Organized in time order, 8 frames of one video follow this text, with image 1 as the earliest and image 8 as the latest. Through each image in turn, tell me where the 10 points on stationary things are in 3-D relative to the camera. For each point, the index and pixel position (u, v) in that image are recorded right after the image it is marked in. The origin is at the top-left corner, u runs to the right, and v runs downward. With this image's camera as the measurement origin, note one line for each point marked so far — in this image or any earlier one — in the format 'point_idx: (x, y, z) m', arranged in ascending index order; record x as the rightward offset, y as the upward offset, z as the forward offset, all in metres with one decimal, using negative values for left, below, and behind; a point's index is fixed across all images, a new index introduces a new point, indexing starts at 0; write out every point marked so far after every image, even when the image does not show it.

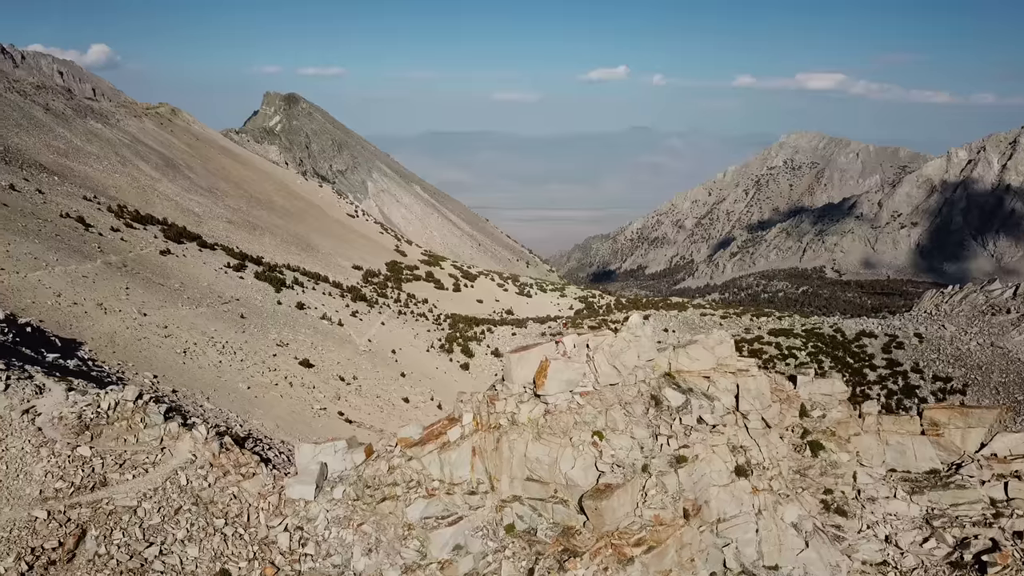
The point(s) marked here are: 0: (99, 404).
0: (-5.3, -1.4, +10.1) m
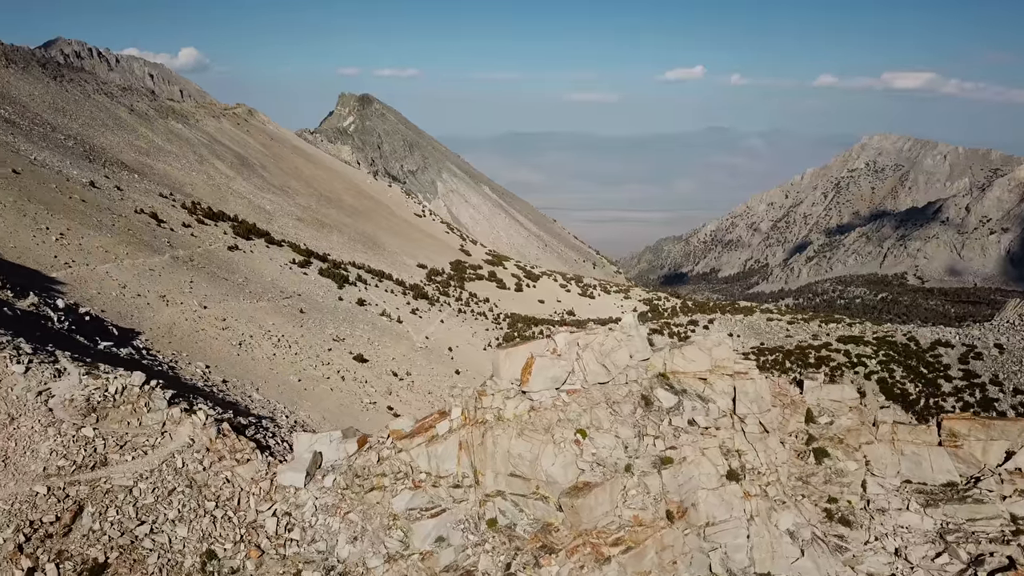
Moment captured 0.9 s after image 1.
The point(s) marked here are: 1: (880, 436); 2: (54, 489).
0: (-5.4, -1.3, +10.7) m
1: (+5.5, -2.2, +12.1) m
2: (-5.2, -2.2, +9.1) m
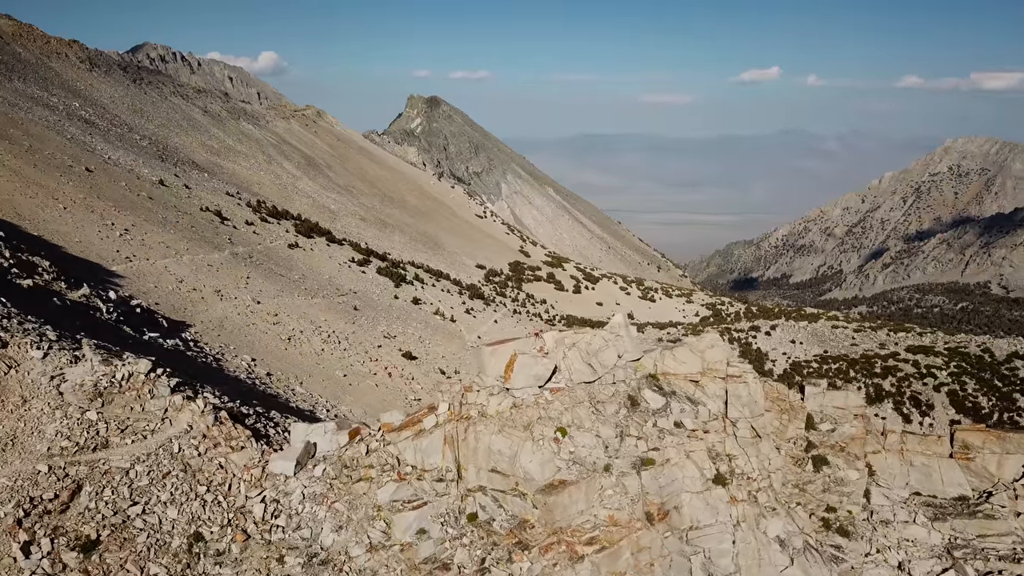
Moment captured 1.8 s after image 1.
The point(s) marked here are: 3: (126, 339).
0: (-5.5, -1.2, +11.2) m
1: (+5.4, -2.3, +11.7) m
2: (-5.4, -2.1, +9.6) m
3: (-8.5, -1.2, +18.3) m
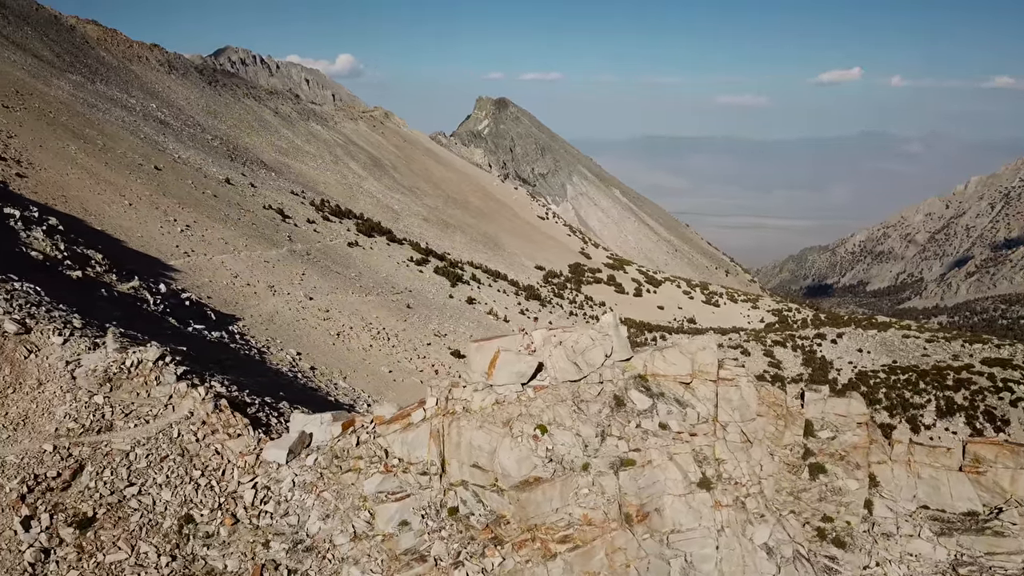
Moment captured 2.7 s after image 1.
0: (-5.6, -1.0, +11.7) m
1: (+5.3, -2.3, +11.3) m
2: (-5.6, -2.0, +10.2) m
3: (-8.0, -1.1, +19.0) m
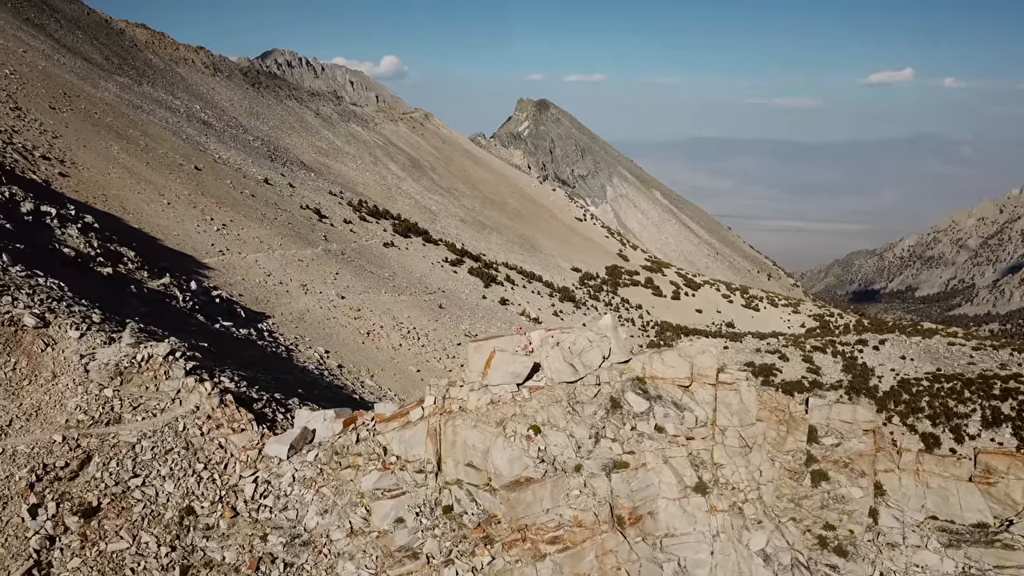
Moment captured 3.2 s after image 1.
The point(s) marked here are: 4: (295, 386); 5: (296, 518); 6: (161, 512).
0: (-5.6, -1.0, +12.0) m
1: (+5.3, -2.4, +11.1) m
2: (-5.7, -1.9, +10.5) m
3: (-7.6, -1.0, +19.4) m
4: (-4.3, -1.9, +16.4) m
5: (-2.7, -2.9, +10.2) m
6: (-4.3, -2.8, +10.0) m
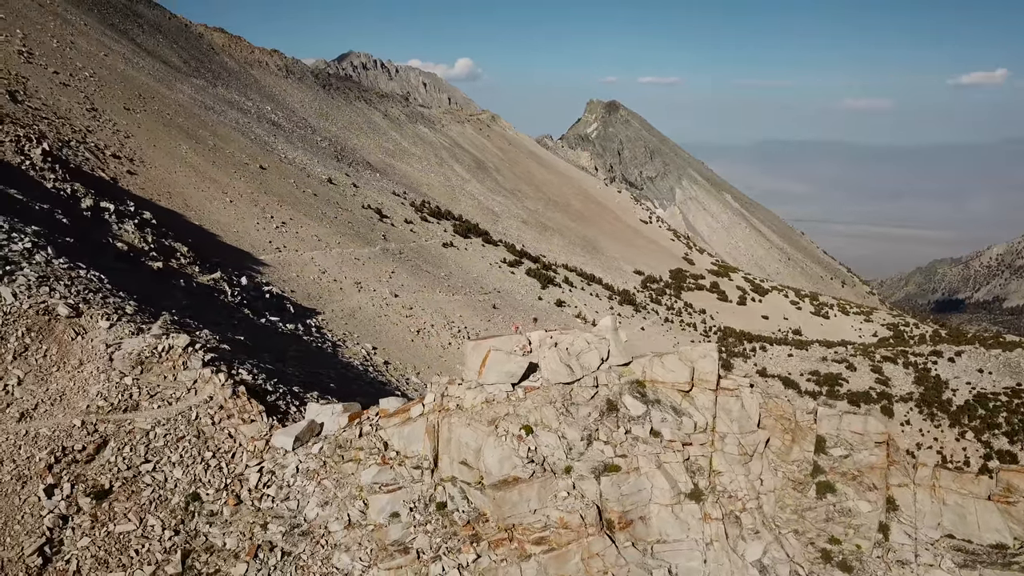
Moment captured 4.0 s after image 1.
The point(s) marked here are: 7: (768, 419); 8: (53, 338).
0: (-5.4, -0.9, +12.5) m
1: (+5.3, -2.5, +10.7) m
2: (-5.7, -1.8, +11.0) m
3: (-6.9, -0.9, +20.0) m
4: (-3.8, -1.9, +16.8) m
5: (-2.8, -2.8, +10.5) m
6: (-4.4, -2.7, +10.4) m
7: (+3.3, -1.7, +10.7) m
8: (-6.9, -0.7, +12.2) m
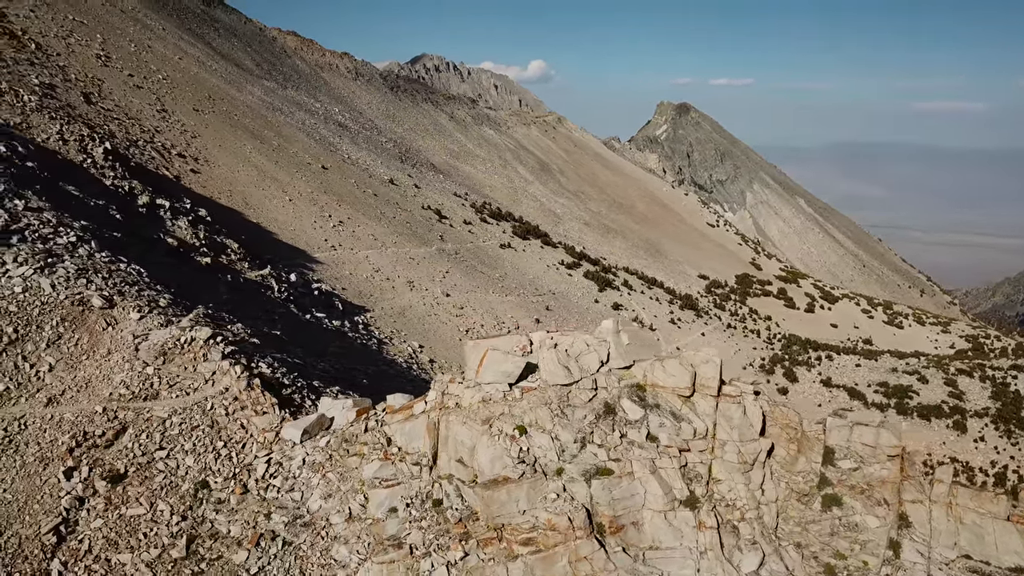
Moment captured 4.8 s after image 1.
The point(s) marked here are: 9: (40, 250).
0: (-5.2, -0.8, +12.9) m
1: (+5.3, -2.6, +10.2) m
2: (-5.7, -1.7, +11.4) m
3: (-6.0, -0.8, +20.6) m
4: (-3.3, -1.8, +17.1) m
5: (-2.8, -2.8, +10.7) m
6: (-4.4, -2.6, +10.8) m
7: (+3.3, -1.8, +10.4) m
8: (-6.7, -0.6, +12.8) m
9: (-8.1, +0.7, +14.0) m
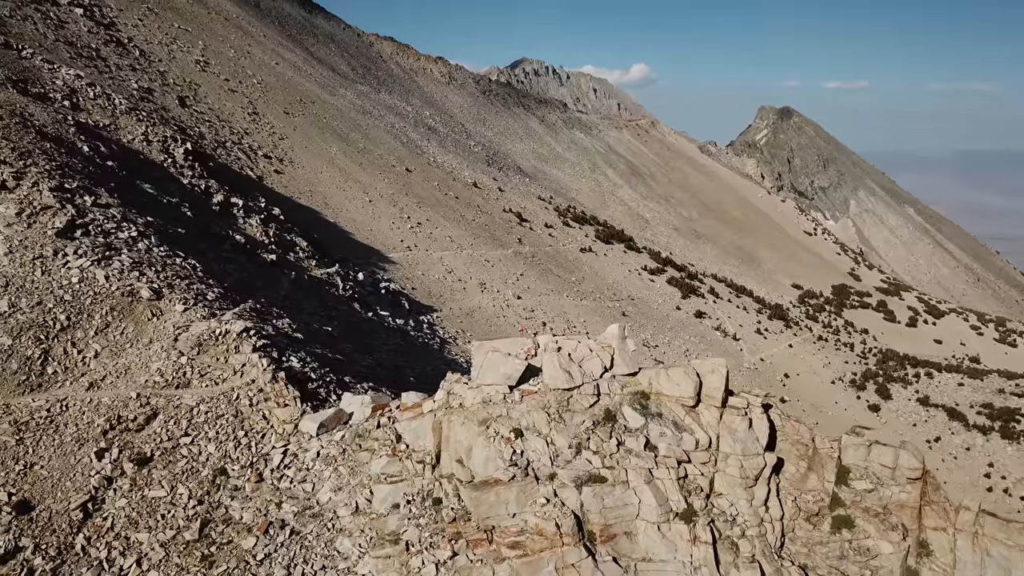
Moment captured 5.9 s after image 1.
0: (-4.8, -0.7, +13.5) m
1: (+5.3, -2.8, +9.6) m
2: (-5.5, -1.6, +12.0) m
3: (-4.8, -0.7, +21.2) m
4: (-2.5, -1.8, +17.4) m
5: (-2.7, -2.7, +11.0) m
6: (-4.3, -2.5, +11.2) m
7: (+3.4, -1.9, +10.0) m
8: (-6.3, -0.5, +13.5) m
9: (-7.6, +0.8, +14.9) m
